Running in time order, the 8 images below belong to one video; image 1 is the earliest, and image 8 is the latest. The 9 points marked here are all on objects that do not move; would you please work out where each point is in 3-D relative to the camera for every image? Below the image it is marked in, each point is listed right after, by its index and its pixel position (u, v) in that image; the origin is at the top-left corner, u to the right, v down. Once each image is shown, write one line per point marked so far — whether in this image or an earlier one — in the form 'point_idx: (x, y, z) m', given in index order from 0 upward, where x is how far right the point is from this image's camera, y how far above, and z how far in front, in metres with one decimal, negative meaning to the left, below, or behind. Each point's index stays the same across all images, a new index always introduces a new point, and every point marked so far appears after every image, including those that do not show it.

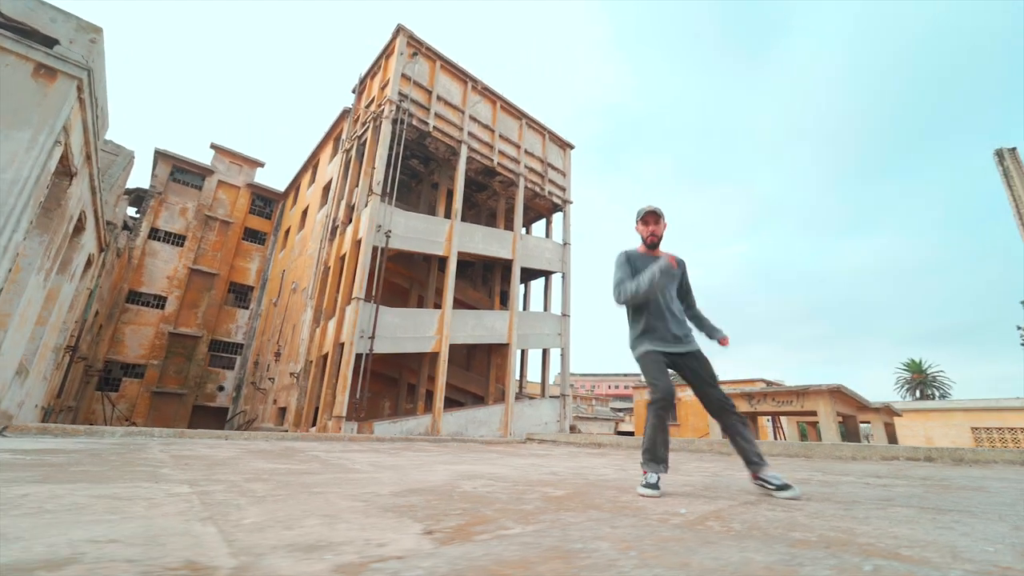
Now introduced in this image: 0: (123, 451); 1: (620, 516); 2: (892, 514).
0: (-2.2, -0.9, +2.5) m
1: (+0.3, -0.5, +1.0) m
2: (+1.0, -0.6, +1.2) m
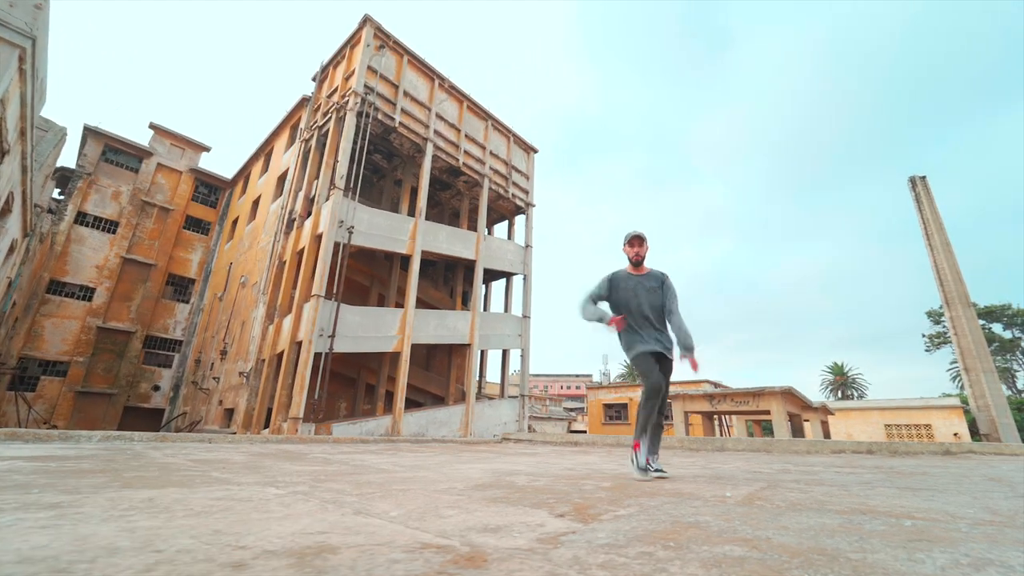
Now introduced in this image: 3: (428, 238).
0: (-2.1, -0.9, +2.5) m
1: (+0.5, -0.6, +1.2) m
2: (+1.2, -0.7, +1.5) m
3: (-3.1, +1.9, +16.2) m
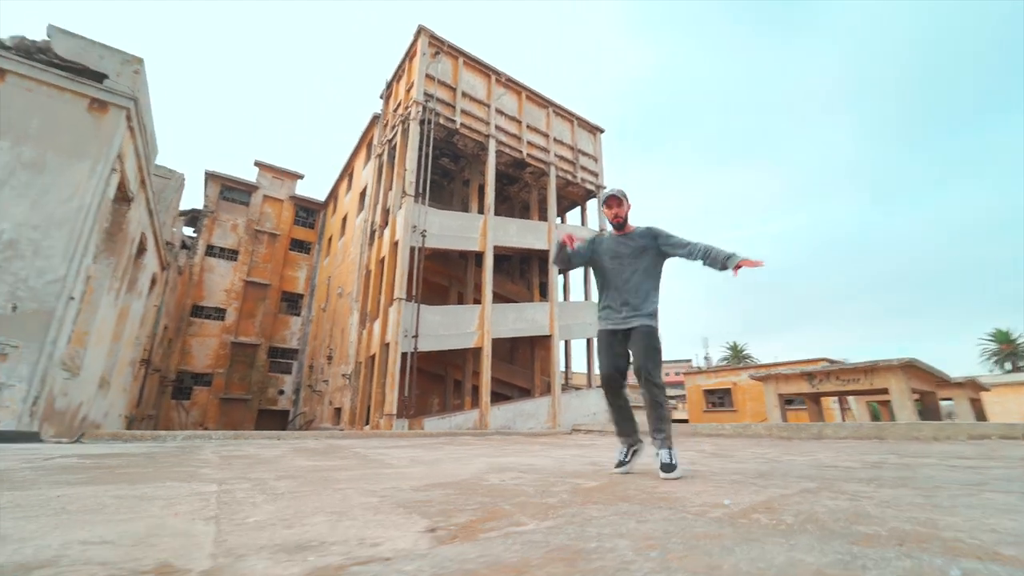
0: (-2.0, -1.0, +2.6) m
1: (+0.3, -0.5, +0.9) m
2: (+1.1, -0.5, +1.0) m
3: (-0.5, +2.1, +16.3) m
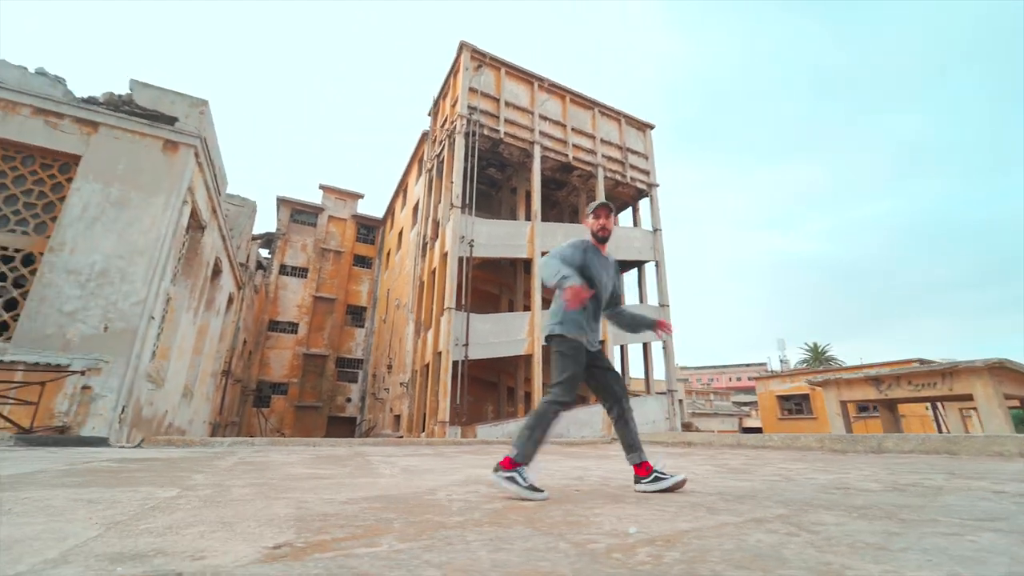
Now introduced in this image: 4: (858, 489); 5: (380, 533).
0: (-2.0, -1.1, +2.8) m
1: (+0.1, -0.5, +0.8) m
2: (+0.8, -0.5, +0.8) m
3: (+1.3, +1.8, +16.2) m
4: (+1.2, -0.7, +1.5) m
5: (-0.3, -0.5, +0.8) m
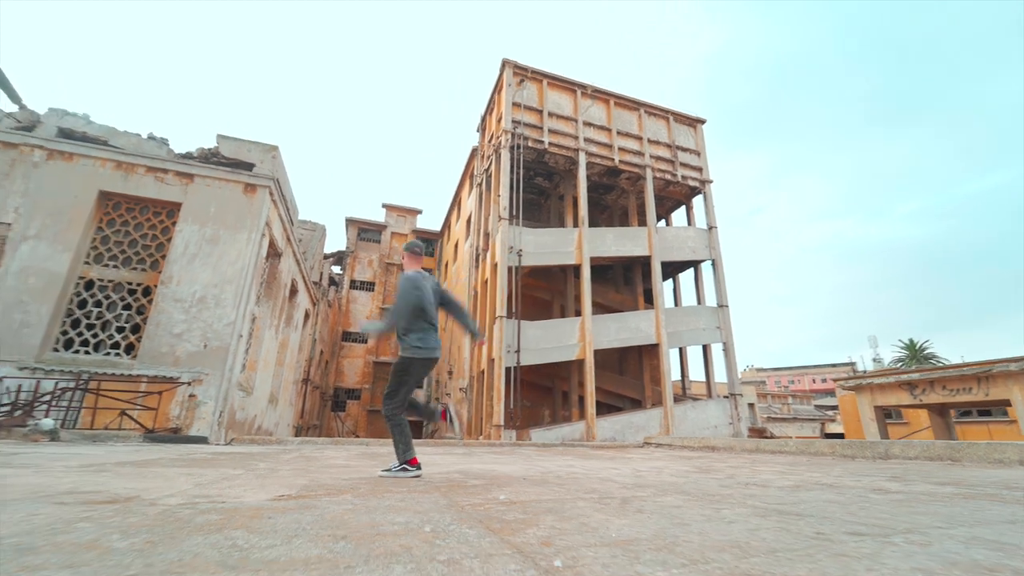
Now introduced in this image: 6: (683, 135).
0: (-1.9, -1.3, +3.5) m
1: (-0.2, -0.6, +1.3) m
2: (+0.6, -0.6, +1.2) m
3: (+3.1, +1.6, +16.4) m
4: (+1.1, -0.8, +1.8) m
5: (-0.5, -0.6, +1.3) m
6: (+7.8, +6.9, +19.9) m
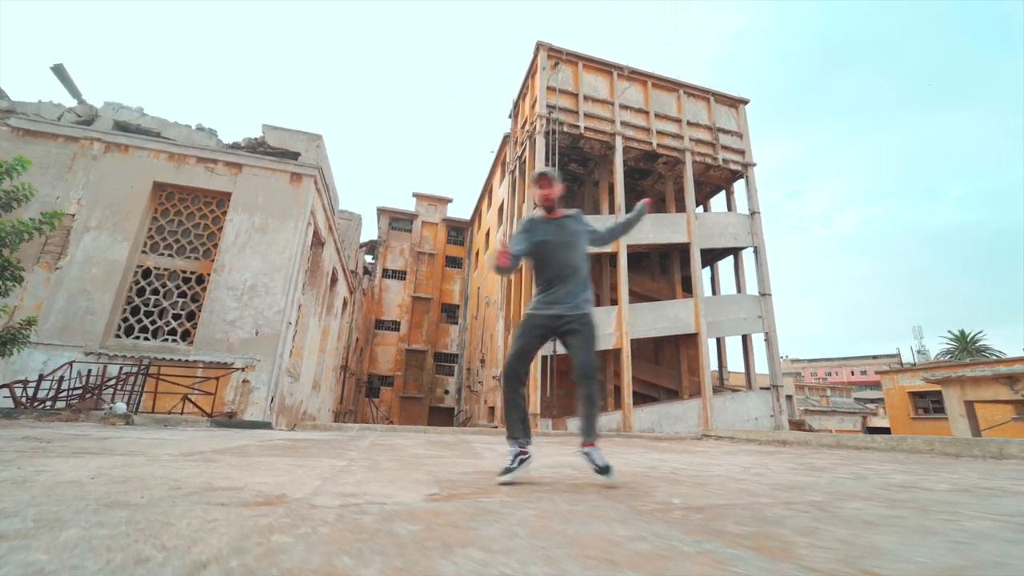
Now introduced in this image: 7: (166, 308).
0: (-1.3, -1.2, +3.5) m
1: (+0.3, -0.6, +1.2) m
2: (+1.0, -0.5, +1.0) m
3: (+4.4, +2.1, +16.0) m
4: (+1.5, -0.7, +1.6) m
5: (0.0, -0.6, +1.2) m
6: (+9.2, +7.4, +19.1) m
7: (-6.1, -0.4, +7.7) m
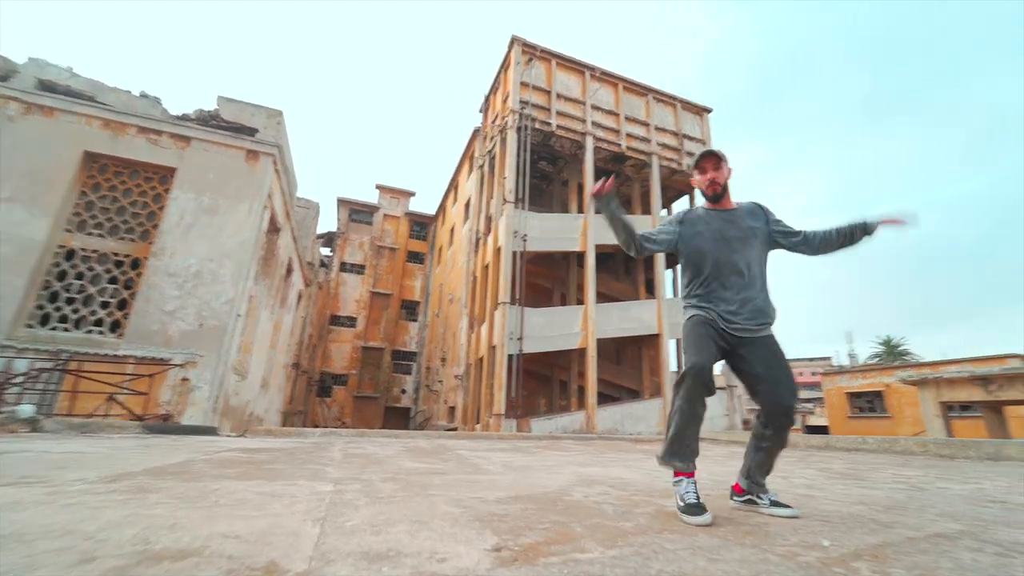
0: (-1.4, -1.1, +3.0) m
1: (+0.4, -0.5, +0.9) m
2: (+1.2, -0.5, +0.7) m
3: (+3.2, +2.1, +16.0) m
4: (+1.7, -0.7, +1.4) m
5: (+0.1, -0.5, +0.9) m
6: (+7.9, +7.3, +19.6) m
7: (-6.5, -0.1, +6.7) m
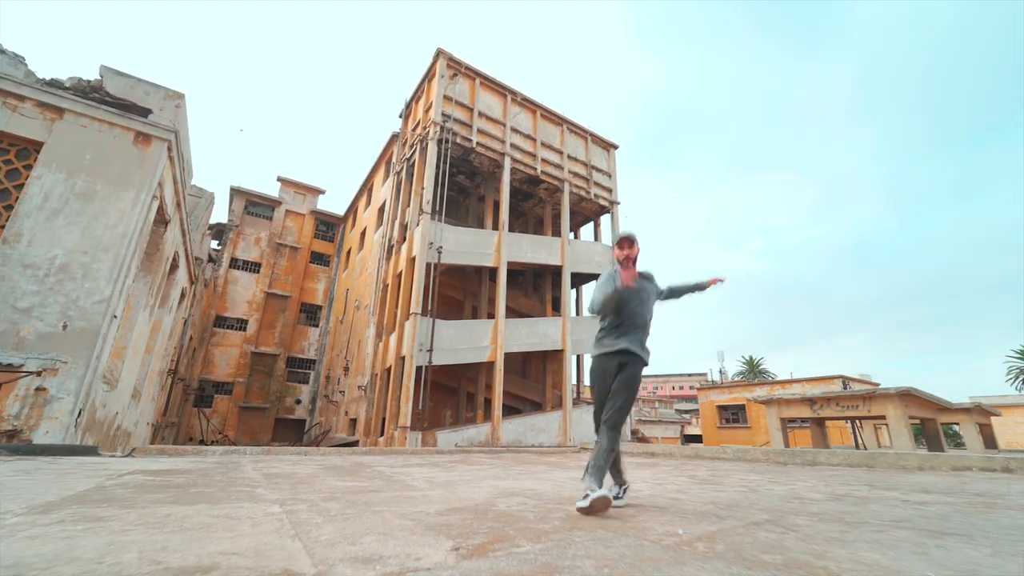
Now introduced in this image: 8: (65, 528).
0: (-1.9, -1.2, +3.0) m
1: (+0.3, -0.7, +1.2) m
2: (+1.1, -0.7, +1.3) m
3: (0.0, +1.5, +16.6) m
4: (+1.4, -1.0, +2.0) m
5: (0.0, -0.7, +1.2) m
6: (+4.2, +6.4, +21.2) m
7: (-7.6, 0.0, +5.6) m
8: (-1.2, -0.6, +1.2) m
